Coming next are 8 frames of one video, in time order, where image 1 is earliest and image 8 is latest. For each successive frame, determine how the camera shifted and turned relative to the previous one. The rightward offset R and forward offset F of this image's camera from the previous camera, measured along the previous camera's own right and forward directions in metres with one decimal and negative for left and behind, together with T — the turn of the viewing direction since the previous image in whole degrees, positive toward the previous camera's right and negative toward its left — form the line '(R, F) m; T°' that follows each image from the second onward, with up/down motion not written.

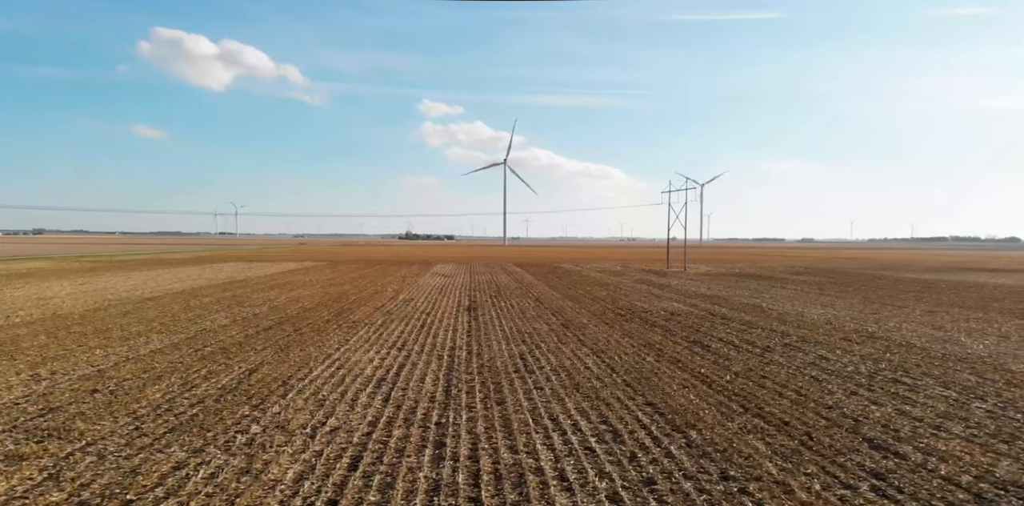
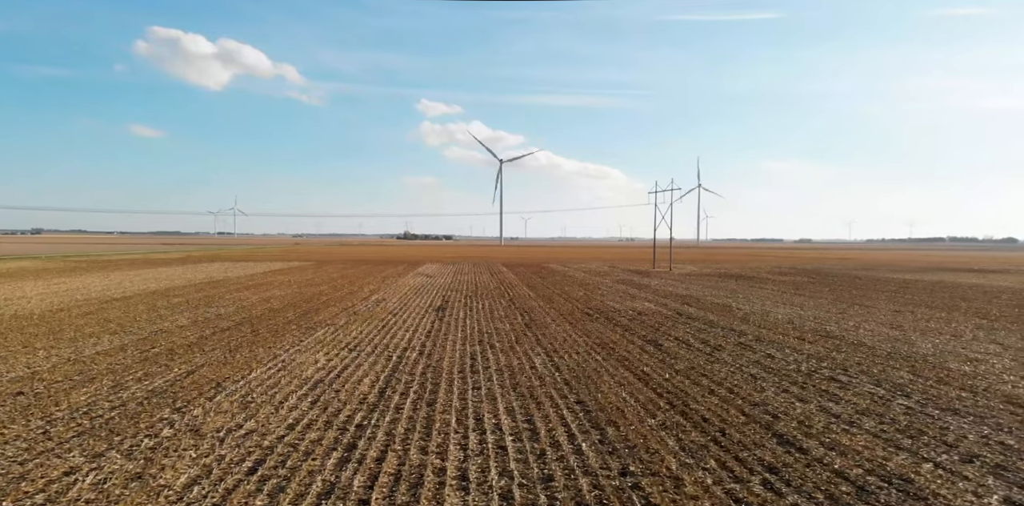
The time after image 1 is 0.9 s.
(+0.8, -0.1) m; +1°
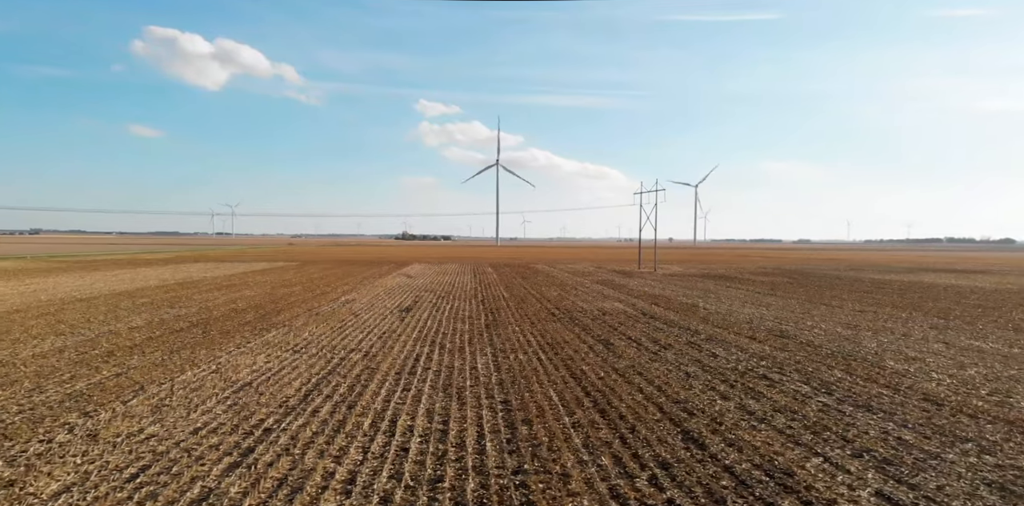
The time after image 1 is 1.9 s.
(+0.9, 0.0) m; +2°
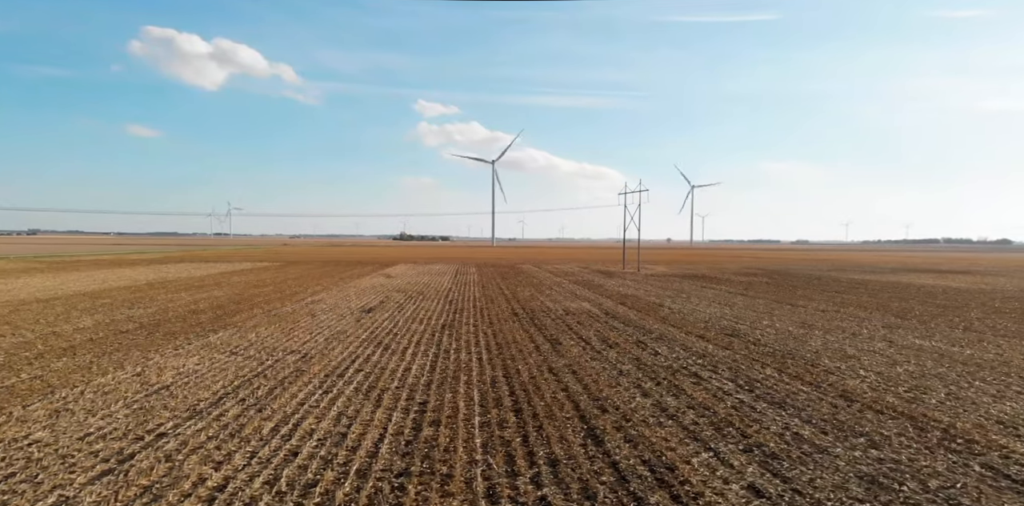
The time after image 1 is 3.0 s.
(+1.0, 0.0) m; +2°
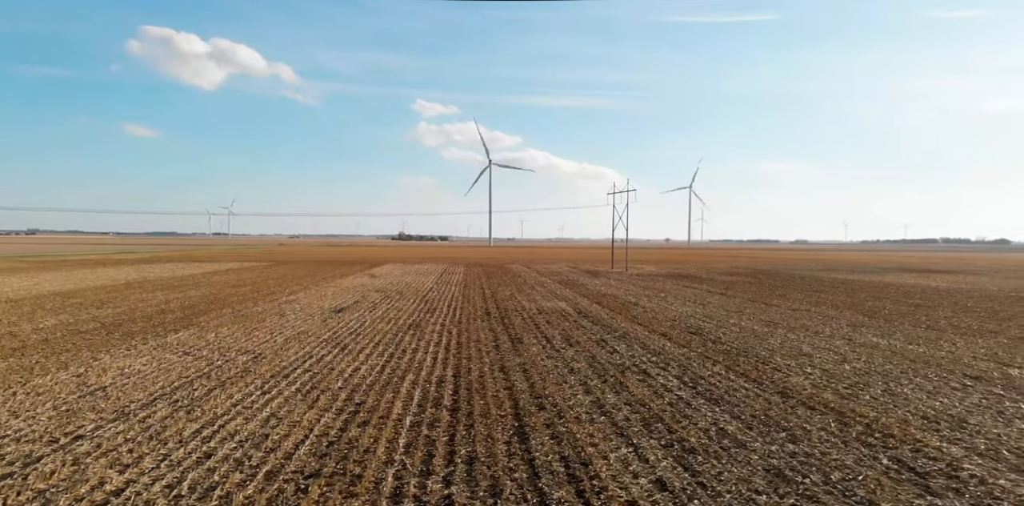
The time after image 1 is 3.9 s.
(+0.7, -0.1) m; +1°
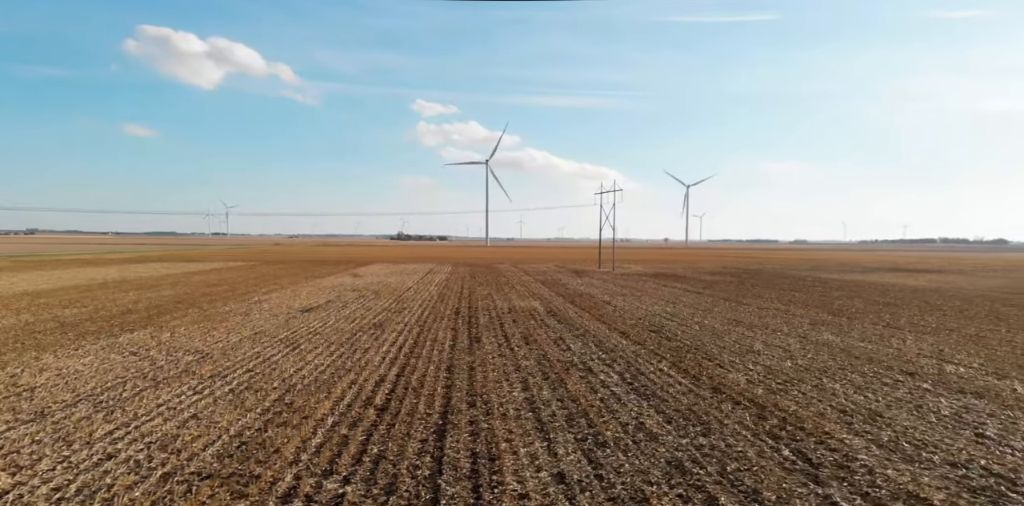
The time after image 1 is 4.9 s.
(+0.8, -0.1) m; +1°
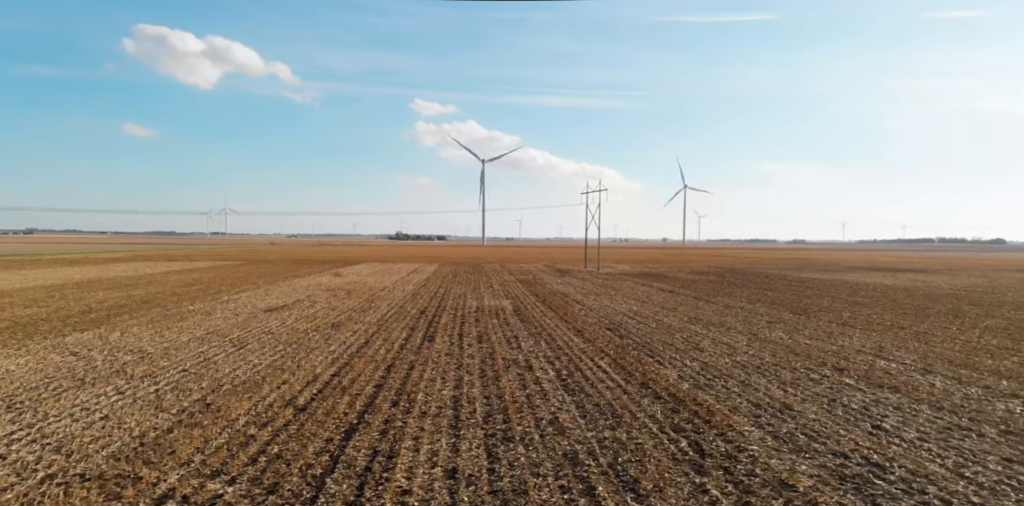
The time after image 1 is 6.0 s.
(+0.9, -0.2) m; +2°
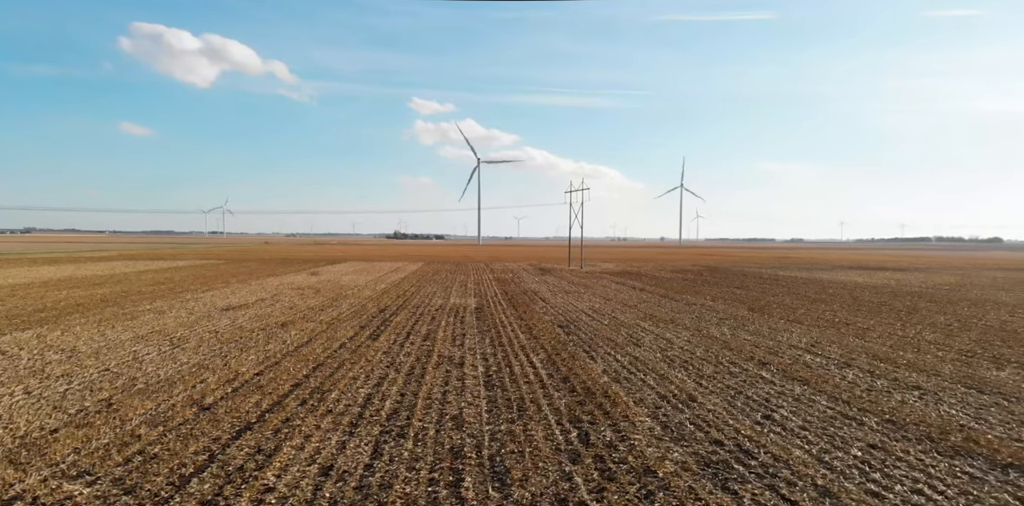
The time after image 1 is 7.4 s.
(+1.1, -0.2) m; +2°
